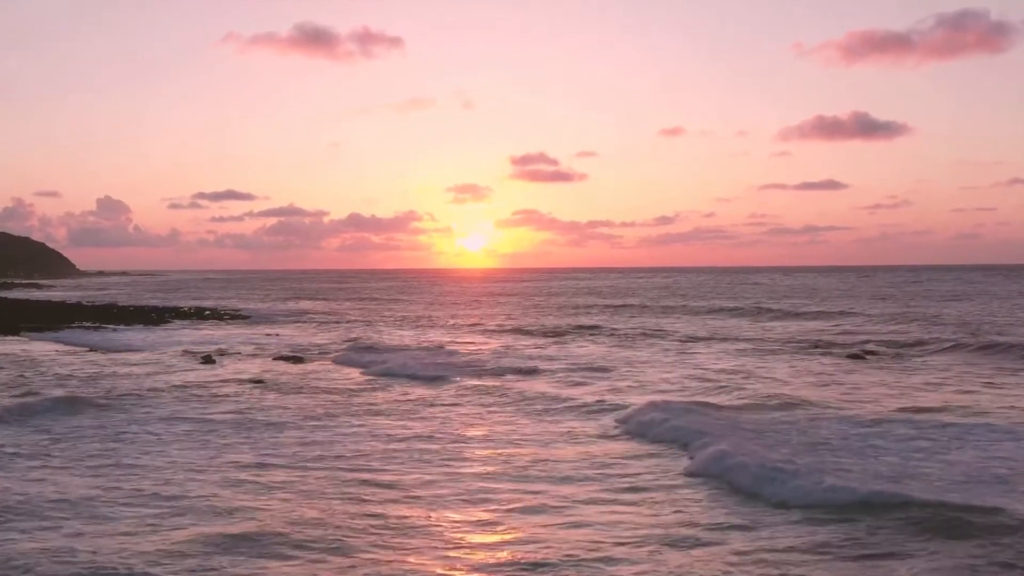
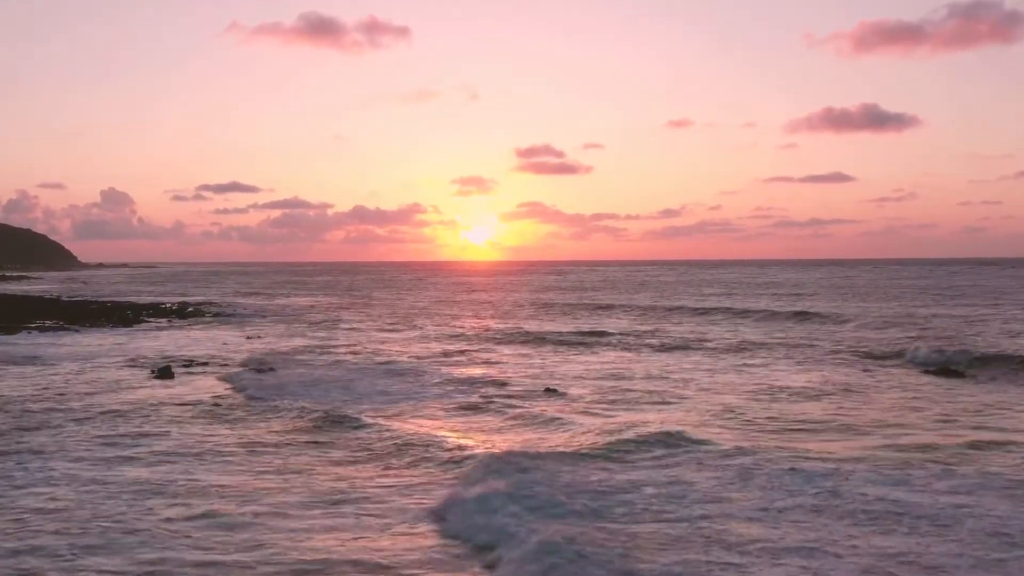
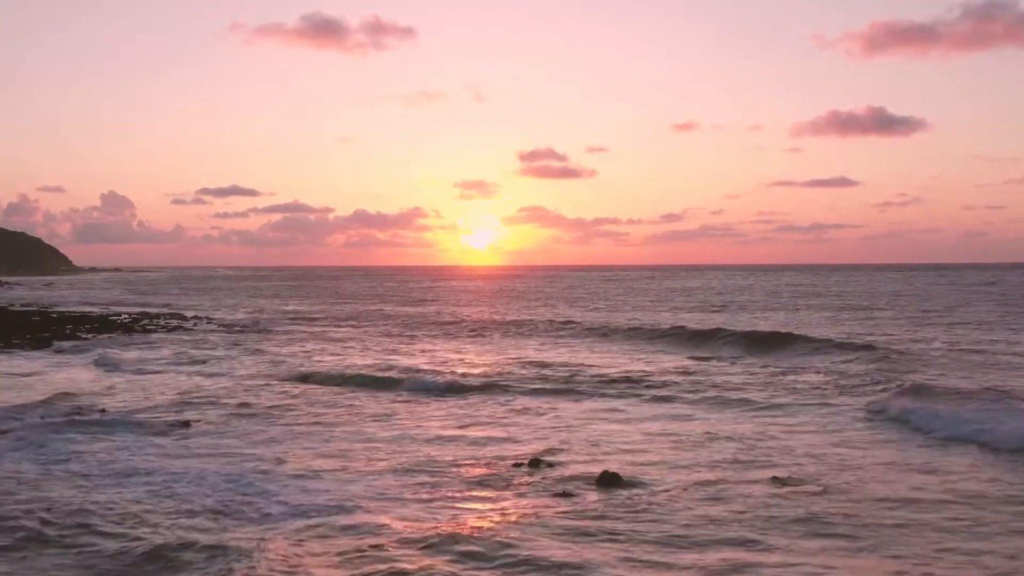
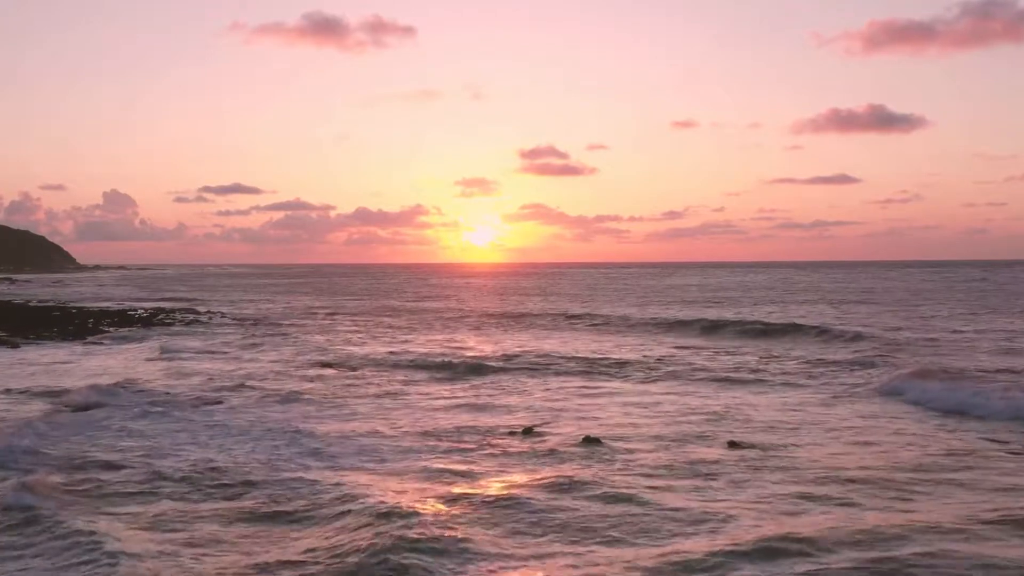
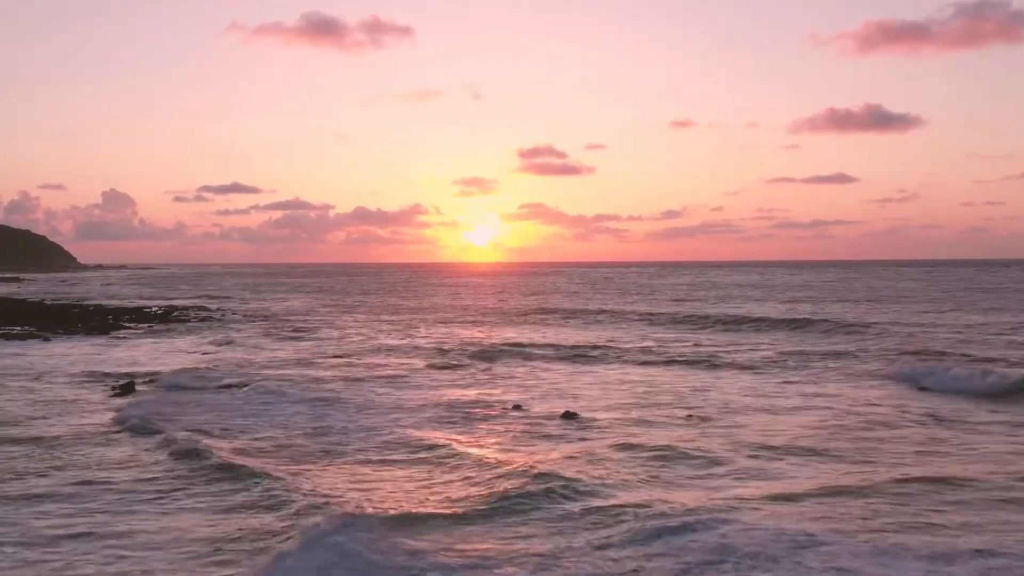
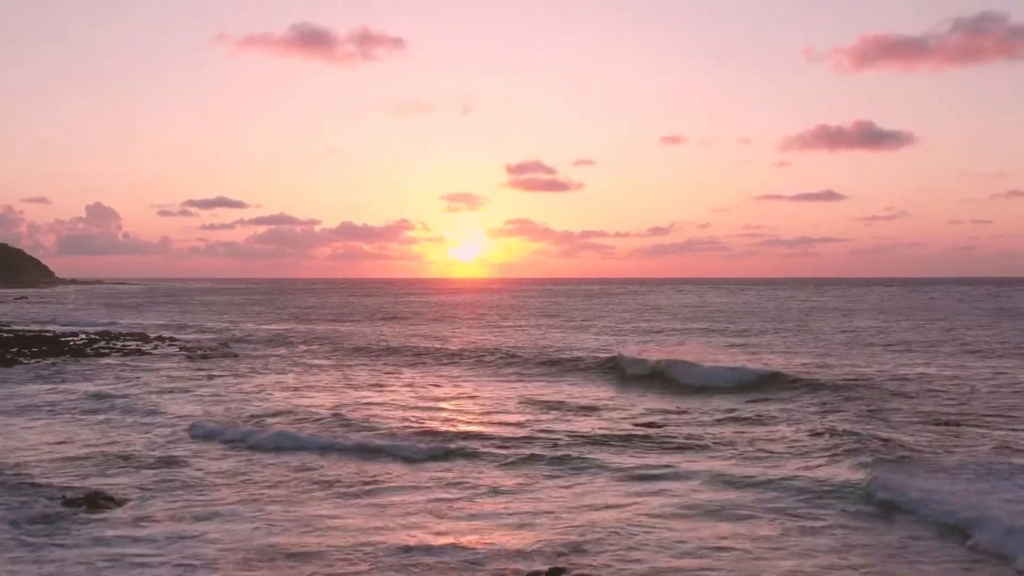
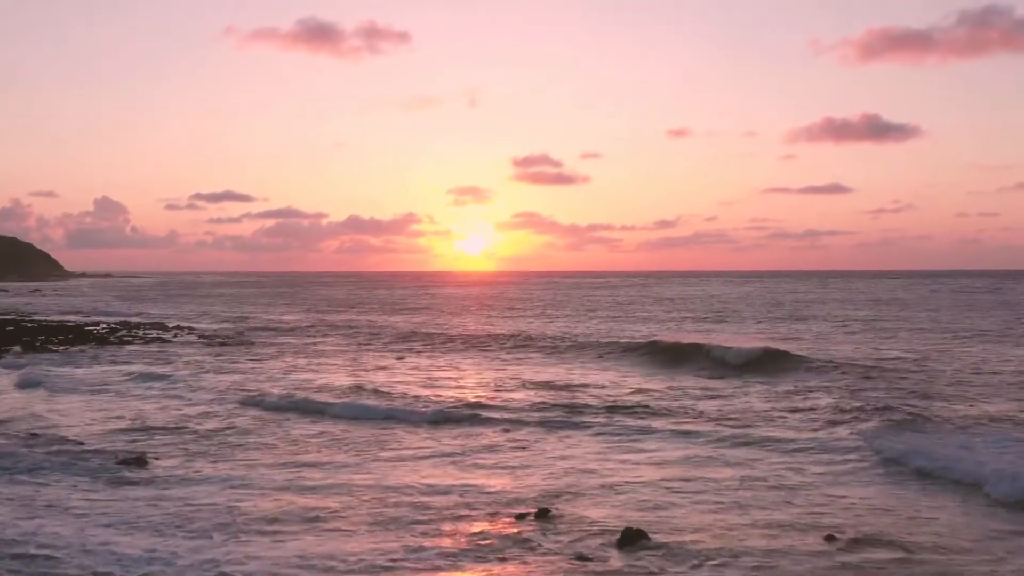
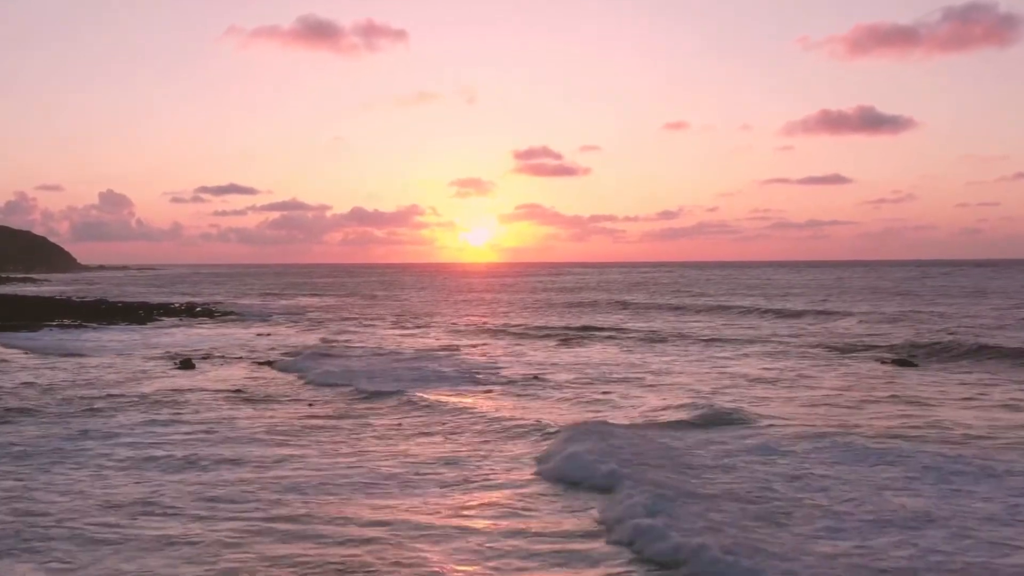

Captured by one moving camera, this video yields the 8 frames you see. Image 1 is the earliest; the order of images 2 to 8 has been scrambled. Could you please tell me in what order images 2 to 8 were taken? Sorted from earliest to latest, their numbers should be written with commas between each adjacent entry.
8, 2, 5, 4, 3, 7, 6
